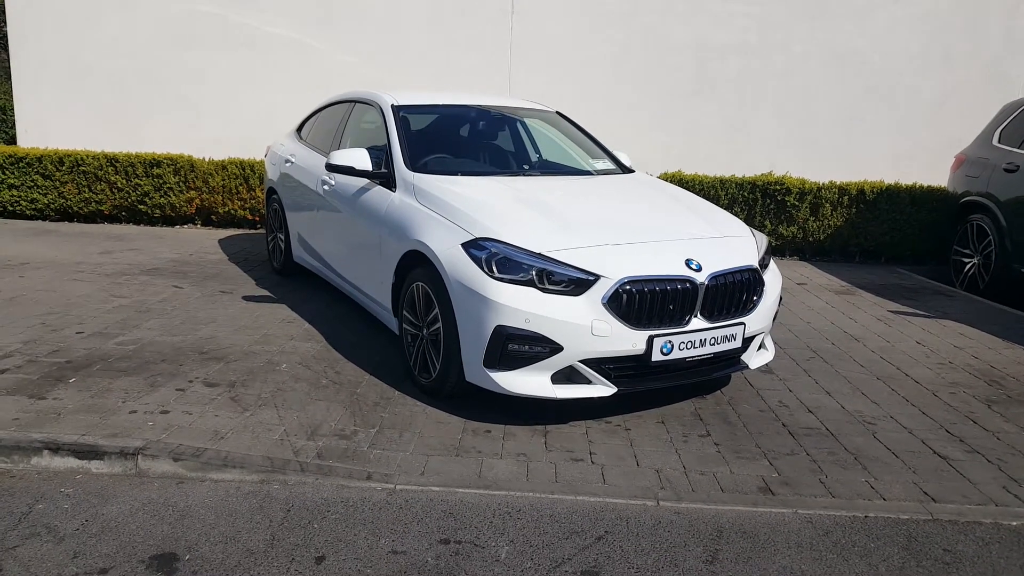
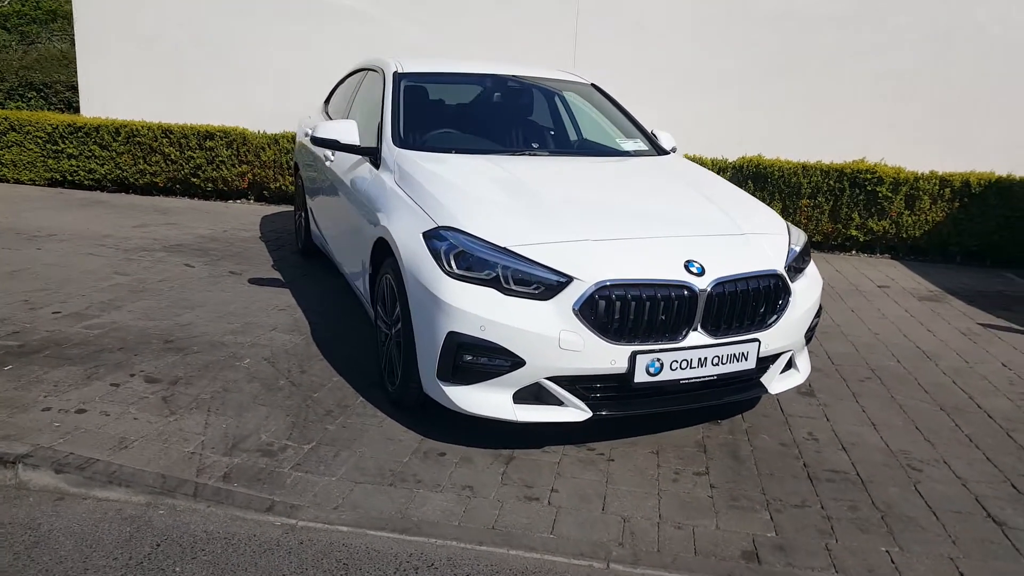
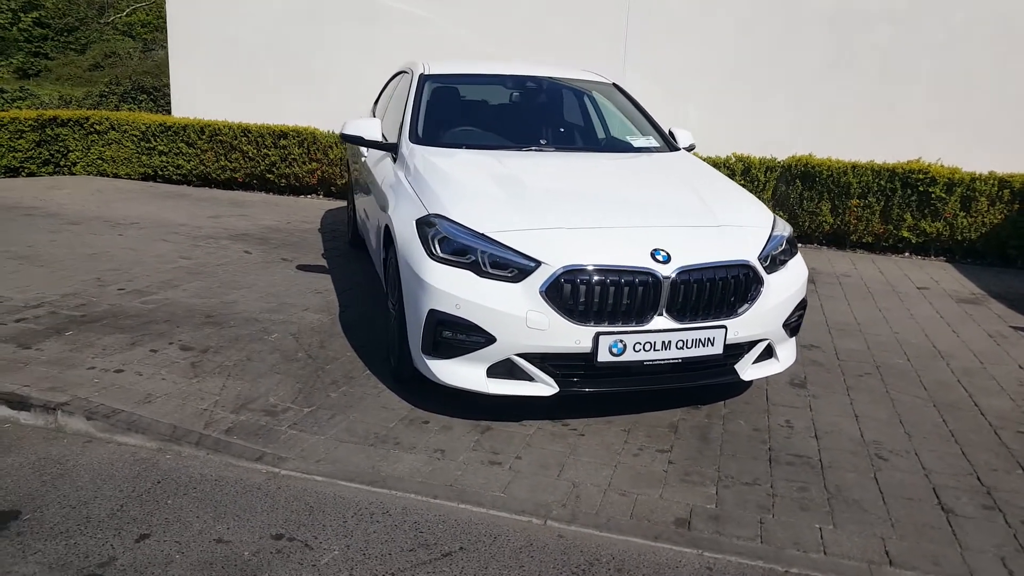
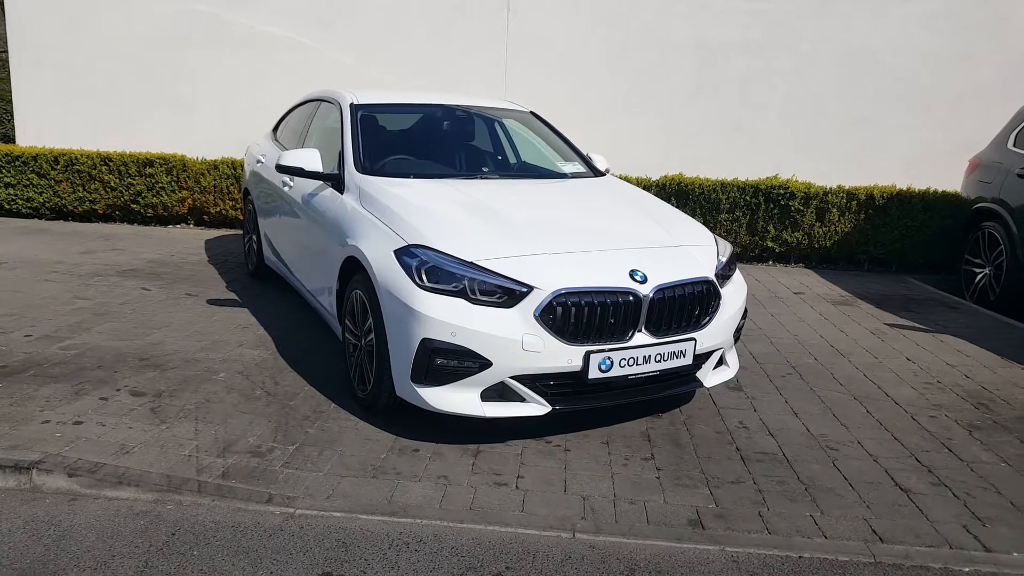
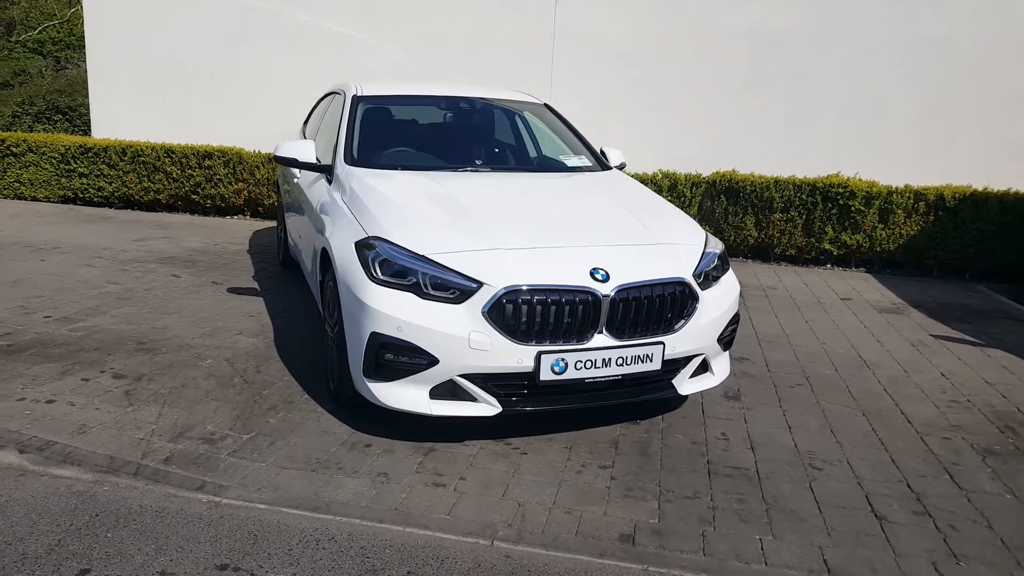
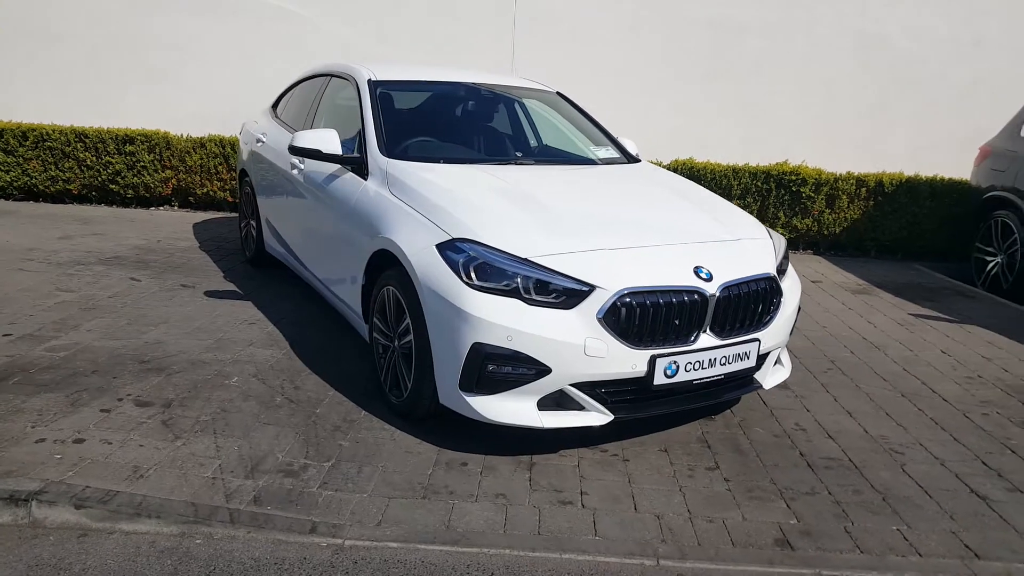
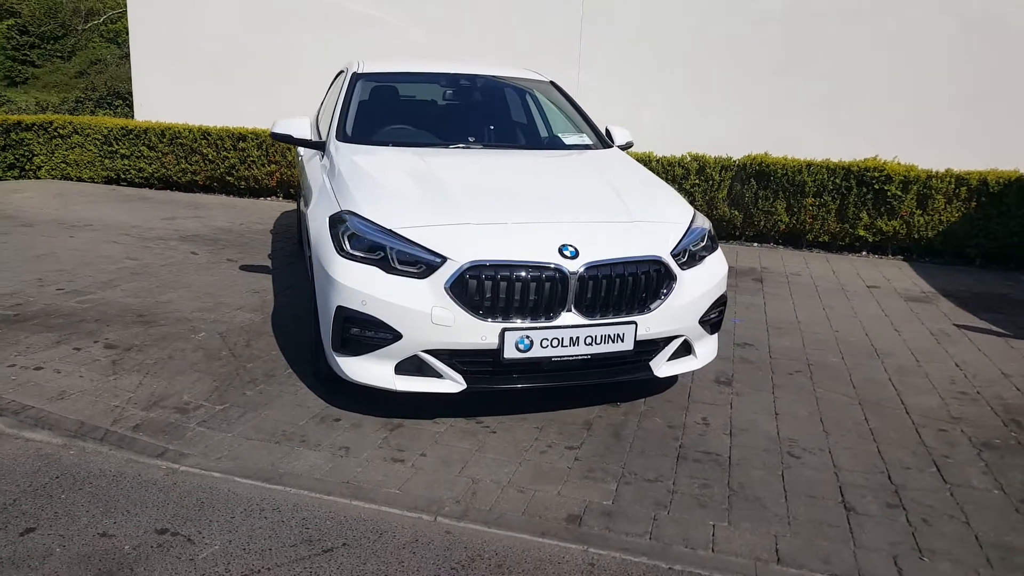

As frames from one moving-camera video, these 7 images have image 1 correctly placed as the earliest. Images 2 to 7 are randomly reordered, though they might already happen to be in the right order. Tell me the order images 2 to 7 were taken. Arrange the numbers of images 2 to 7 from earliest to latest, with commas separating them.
4, 5, 7, 3, 2, 6
